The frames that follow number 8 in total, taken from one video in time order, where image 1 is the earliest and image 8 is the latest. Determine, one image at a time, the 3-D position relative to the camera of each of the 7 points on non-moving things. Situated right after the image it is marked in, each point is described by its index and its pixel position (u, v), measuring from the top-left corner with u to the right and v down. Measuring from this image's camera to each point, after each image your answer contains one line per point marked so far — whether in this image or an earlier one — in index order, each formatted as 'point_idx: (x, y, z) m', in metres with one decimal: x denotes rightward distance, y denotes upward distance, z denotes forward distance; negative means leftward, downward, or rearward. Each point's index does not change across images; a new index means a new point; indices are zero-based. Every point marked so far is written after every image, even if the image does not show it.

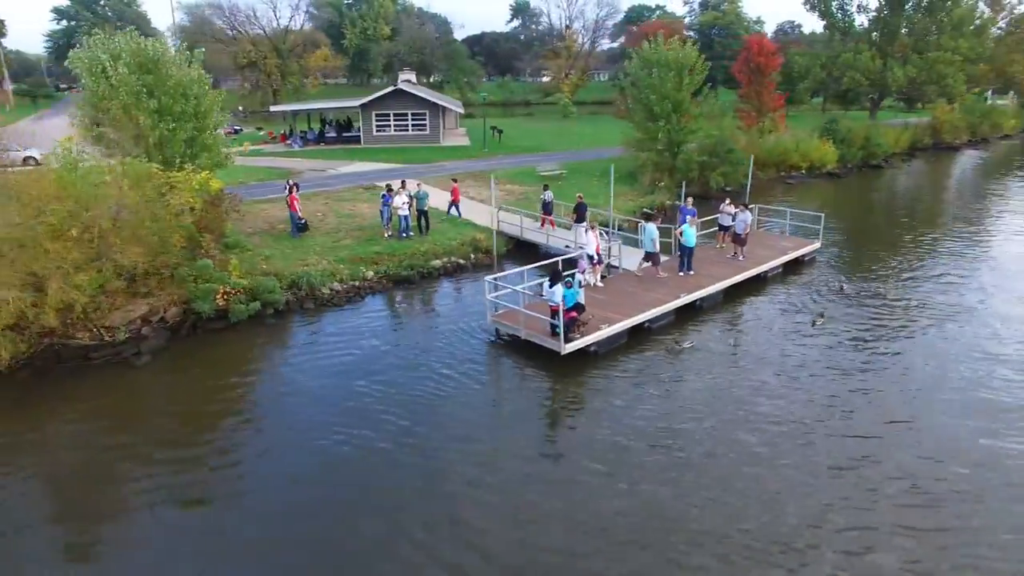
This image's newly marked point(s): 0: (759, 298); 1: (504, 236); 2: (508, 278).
0: (+6.1, -0.2, +15.4) m
1: (0.0, +1.5, +18.5) m
2: (+0.3, +0.1, +16.4) m
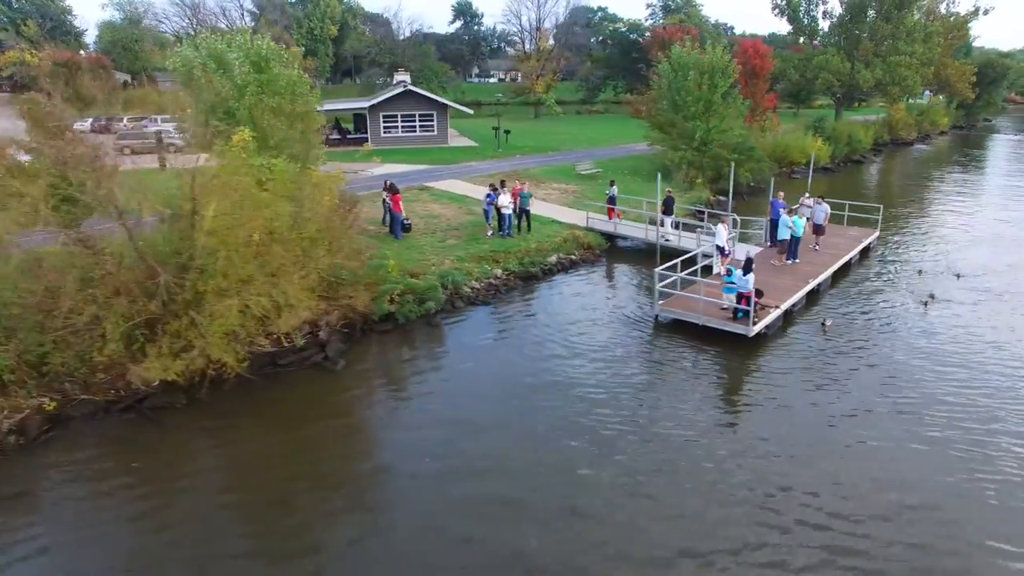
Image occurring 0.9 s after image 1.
0: (+9.1, +0.2, +16.7) m
1: (+2.7, +1.6, +19.1) m
2: (+3.2, +0.3, +17.0) m
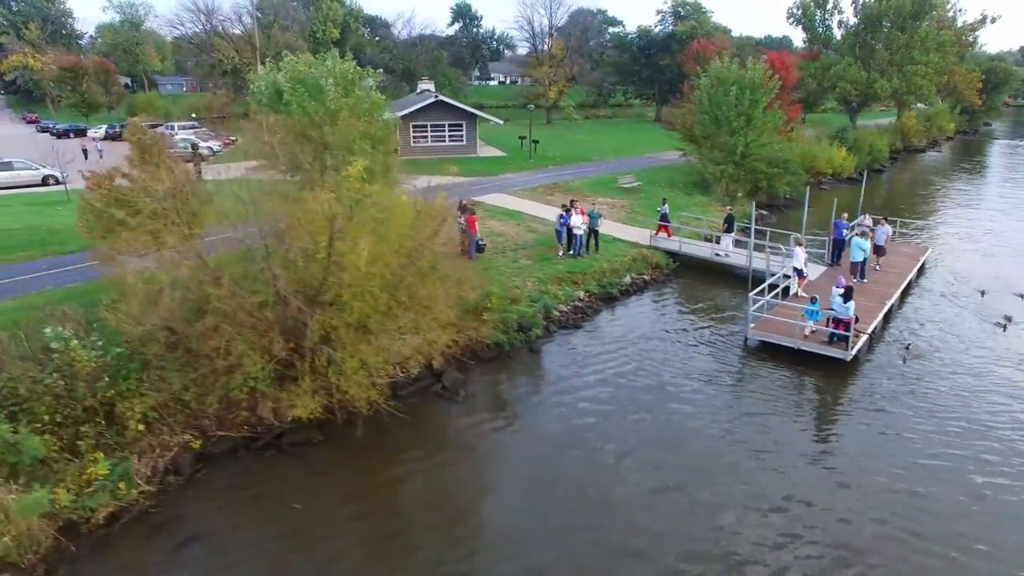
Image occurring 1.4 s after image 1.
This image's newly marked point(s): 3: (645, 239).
0: (+11.1, -0.3, +17.1) m
1: (+4.6, +1.1, +19.4) m
2: (+5.2, -0.2, +17.4) m
3: (+4.2, +1.5, +20.0) m
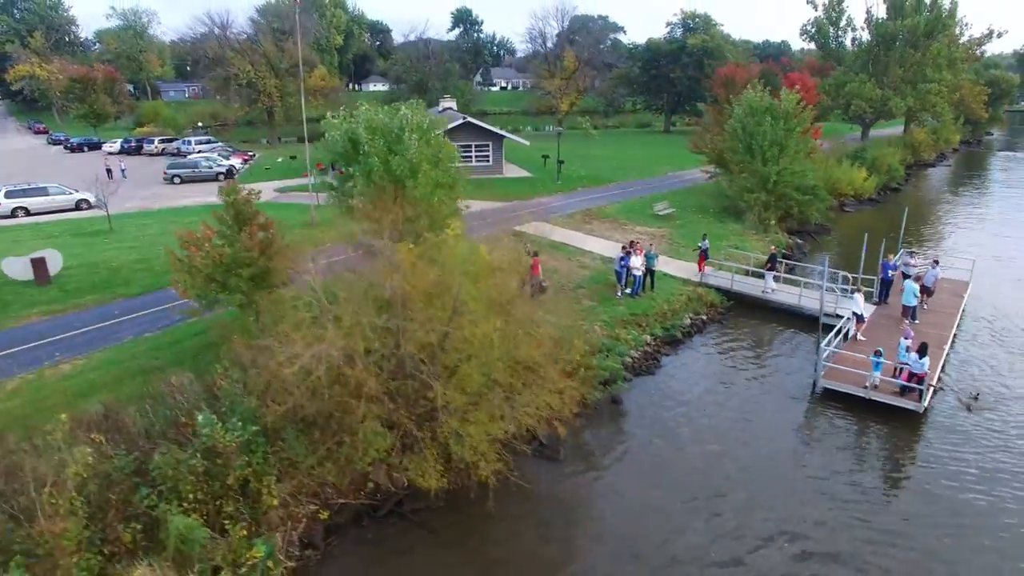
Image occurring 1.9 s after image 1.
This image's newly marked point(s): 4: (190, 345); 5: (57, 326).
0: (+12.8, -1.4, +17.6) m
1: (+6.3, 0.0, +19.8) m
2: (+7.0, -1.4, +17.8) m
3: (+5.9, +0.4, +20.5) m
4: (-7.3, -1.3, +14.4) m
5: (-11.2, -0.9, +15.5) m
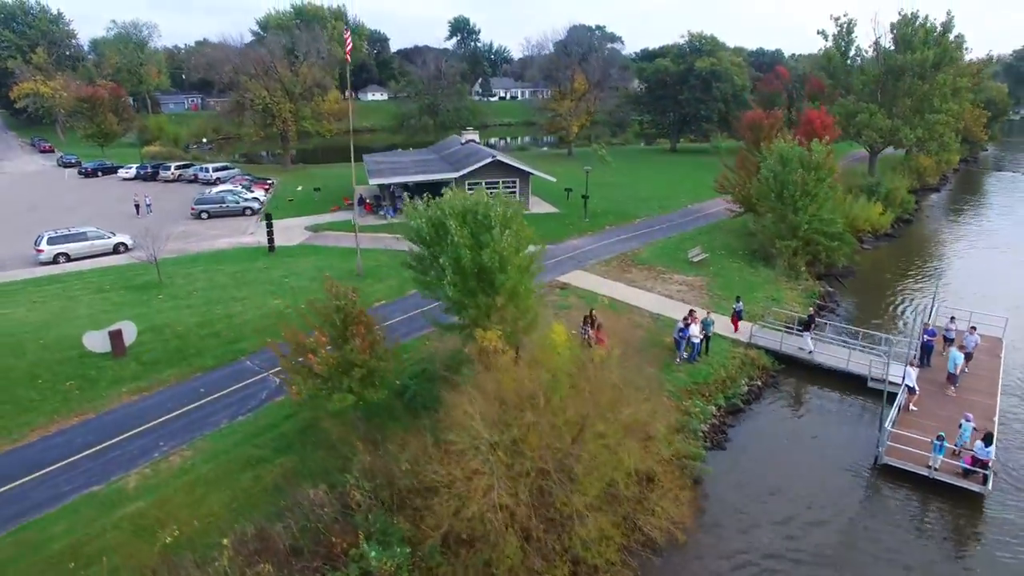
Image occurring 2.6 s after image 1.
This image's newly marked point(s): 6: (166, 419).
0: (+14.8, -3.4, +18.7) m
1: (+8.2, -2.0, +20.7) m
2: (+8.9, -3.3, +18.7) m
3: (+7.8, -1.6, +21.3) m
4: (-5.3, -3.3, +15.0) m
5: (-9.2, -3.0, +16.1) m
6: (-8.5, -3.2, +15.5) m
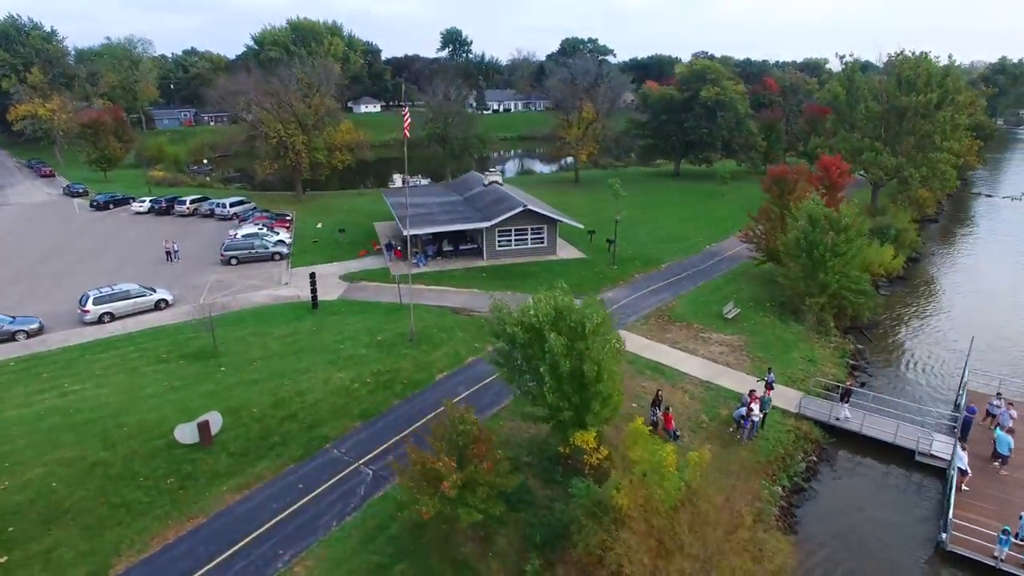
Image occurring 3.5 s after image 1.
0: (+17.1, -5.9, +20.2) m
1: (+10.4, -4.6, +21.9) m
2: (+11.2, -6.0, +20.0) m
3: (+10.0, -4.2, +22.6) m
4: (-2.9, -6.1, +15.9) m
5: (-6.8, -5.8, +16.8) m
6: (-6.1, -6.0, +16.2) m
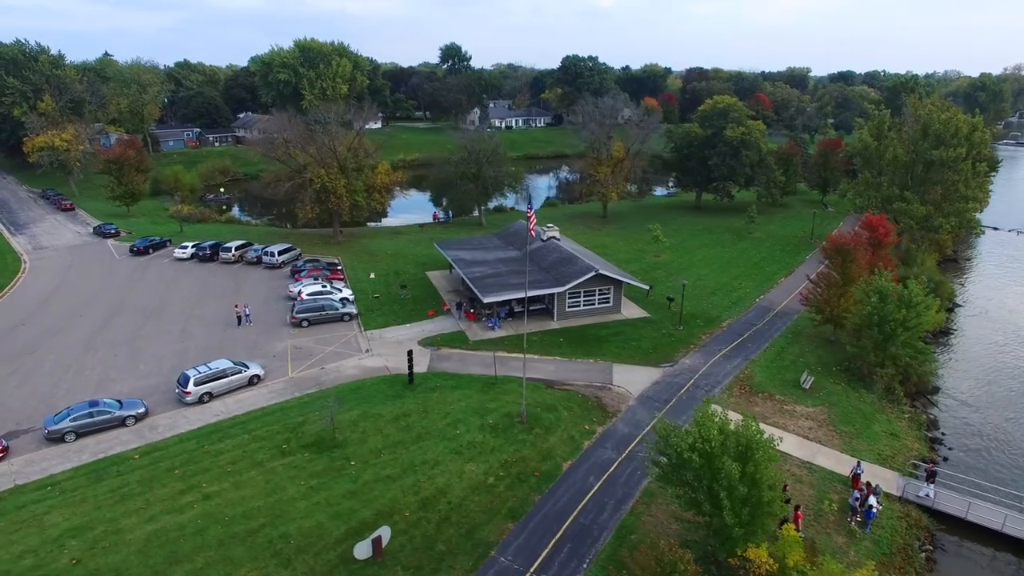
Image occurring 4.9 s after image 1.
0: (+22.0, -9.5, +22.4) m
1: (+15.3, -8.2, +23.8) m
2: (+16.1, -9.6, +22.0) m
3: (+14.8, -7.8, +24.4) m
4: (+2.3, -9.9, +17.2) m
5: (-1.7, -9.6, +17.9) m
6: (-0.9, -9.8, +17.4) m
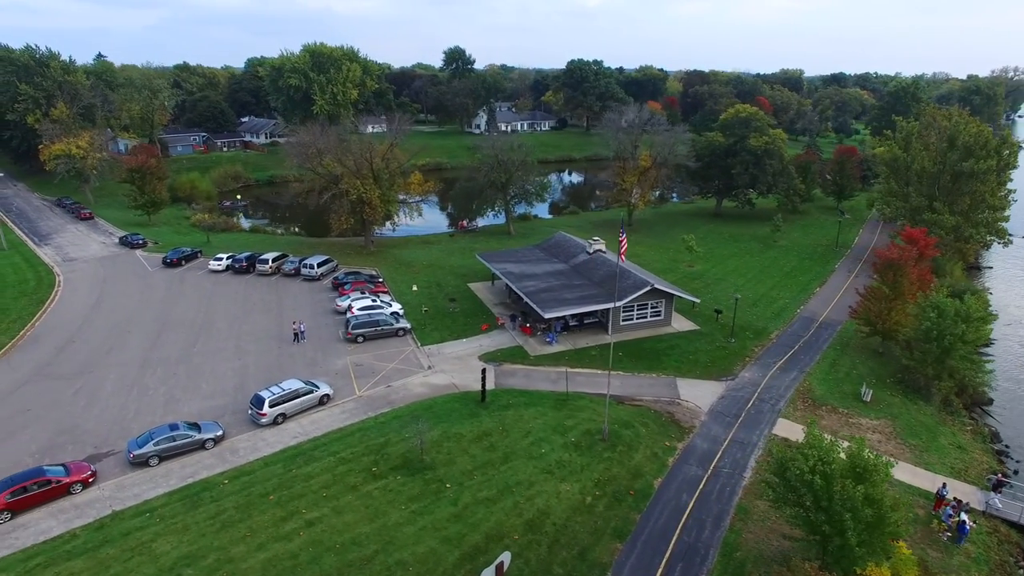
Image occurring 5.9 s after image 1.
0: (+25.8, -10.3, +23.4) m
1: (+19.0, -9.1, +24.7) m
2: (+20.0, -10.4, +22.8) m
3: (+18.6, -8.6, +25.3) m
4: (+6.2, -10.8, +17.7) m
5: (+2.3, -10.6, +18.3) m
6: (+3.0, -10.8, +17.9) m
